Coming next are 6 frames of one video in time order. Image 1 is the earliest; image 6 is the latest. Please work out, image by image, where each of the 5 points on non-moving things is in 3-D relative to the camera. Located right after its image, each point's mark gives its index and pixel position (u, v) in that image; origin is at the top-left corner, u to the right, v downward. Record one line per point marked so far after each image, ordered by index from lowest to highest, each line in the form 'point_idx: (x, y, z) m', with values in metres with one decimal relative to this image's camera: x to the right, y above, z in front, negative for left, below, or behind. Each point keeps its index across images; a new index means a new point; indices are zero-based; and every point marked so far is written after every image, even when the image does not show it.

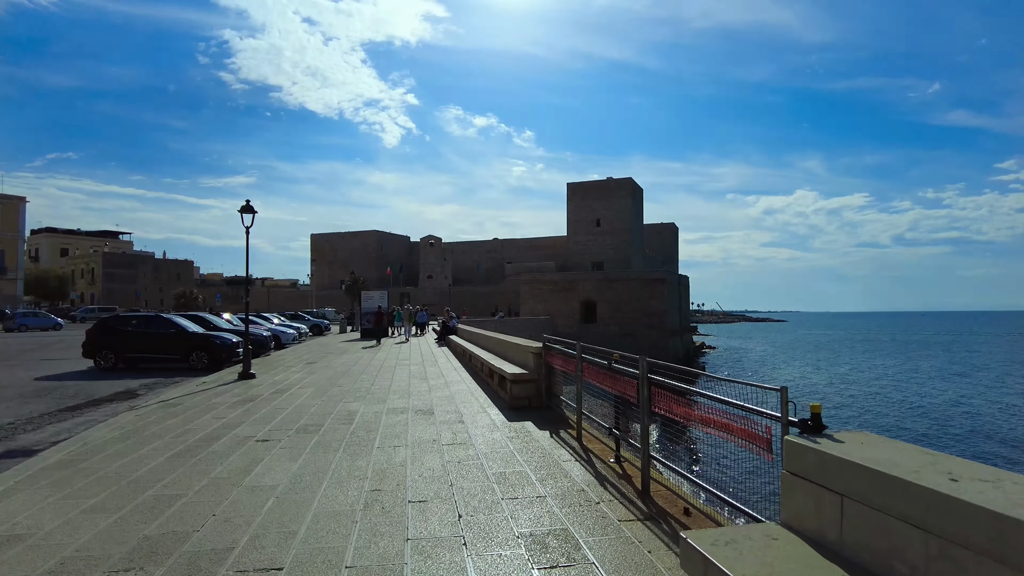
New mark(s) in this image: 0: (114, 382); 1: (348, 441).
0: (-9.2, -2.2, +15.4) m
1: (-1.9, -1.8, +7.7) m
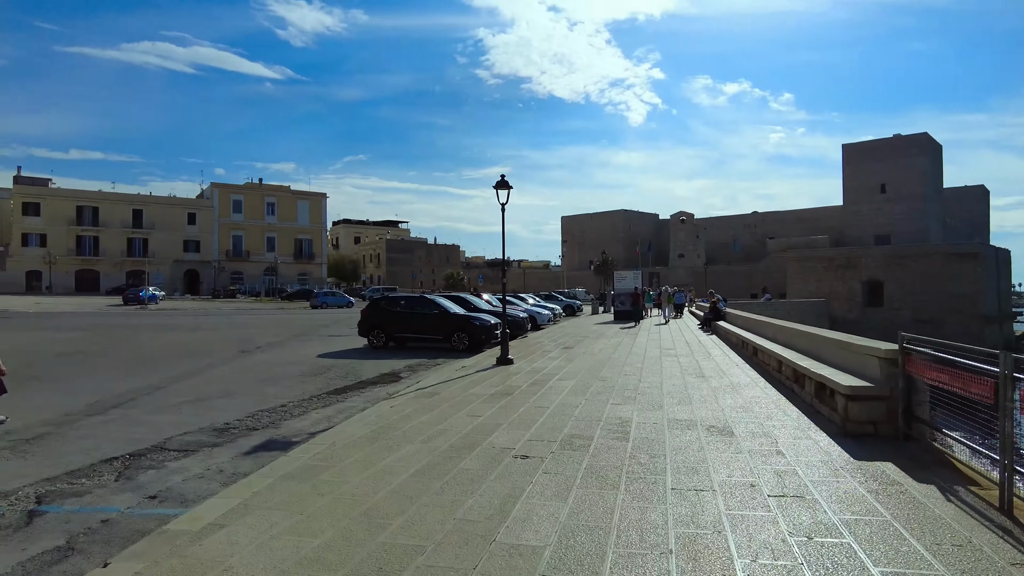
0: (-3.0, -1.7, +15.5) m
1: (+1.0, -1.6, +5.7) m
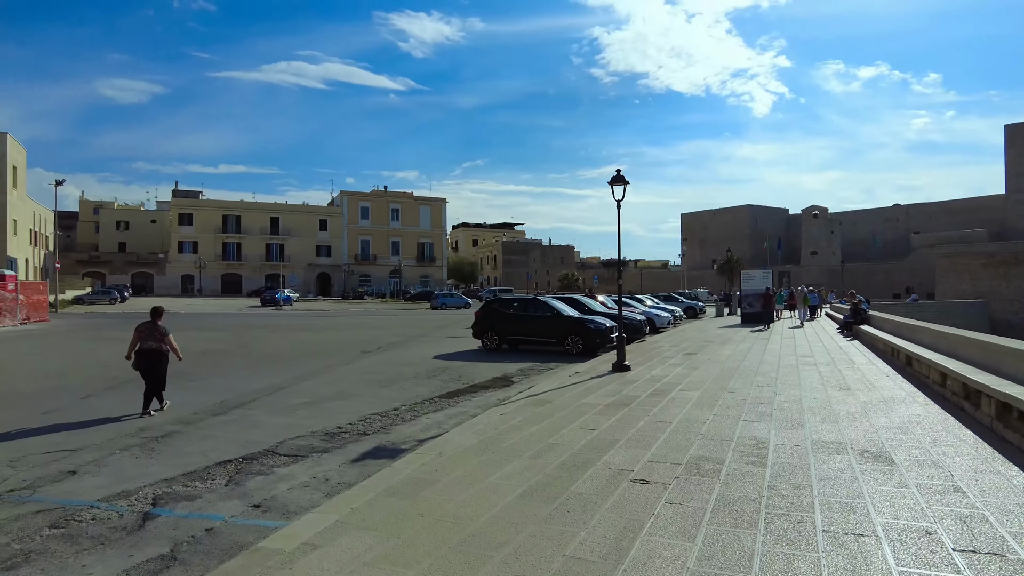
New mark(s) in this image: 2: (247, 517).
0: (-0.4, -1.8, +15.2) m
1: (+1.9, -1.6, +4.9) m
2: (-2.2, -1.9, +5.6) m
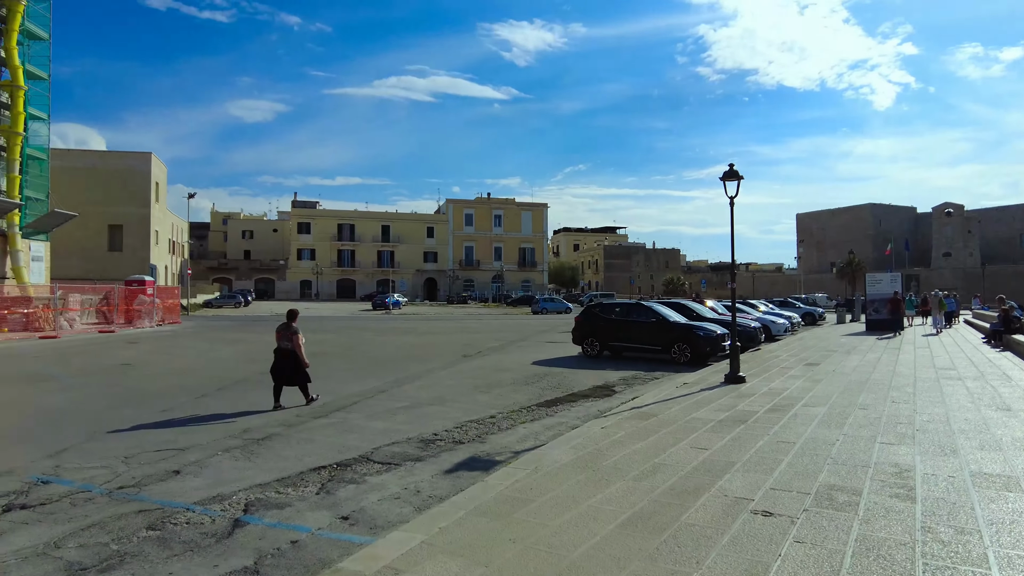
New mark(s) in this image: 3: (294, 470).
0: (+1.9, -1.9, +14.6) m
1: (+2.6, -1.6, +4.1) m
2: (-1.4, -2.0, +5.3) m
3: (-2.4, -2.0, +7.1) m
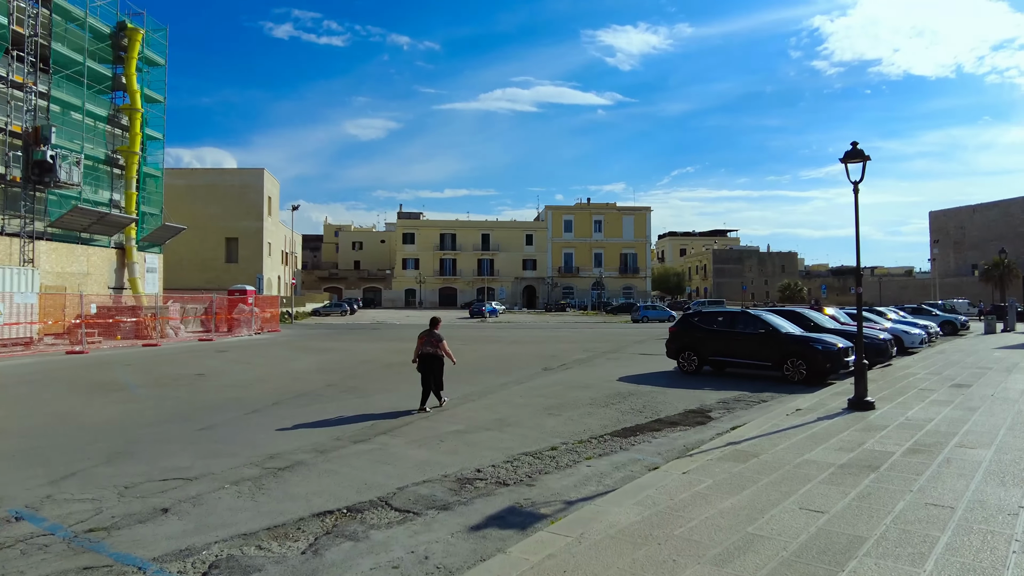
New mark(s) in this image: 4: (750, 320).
0: (+3.4, -2.0, +12.6) m
1: (+2.4, -1.6, +2.1) m
2: (-1.3, -2.0, +4.0) m
3: (-1.9, -2.0, +5.9) m
4: (+5.4, -0.7, +15.0) m
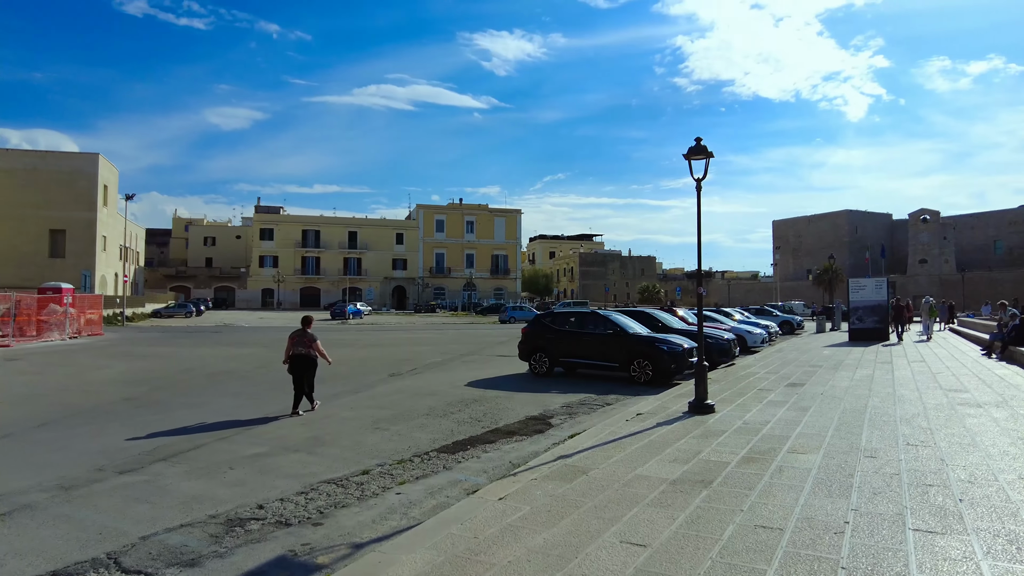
0: (+0.5, -2.0, +11.9) m
1: (+1.4, -1.6, +1.4) m
2: (-2.6, -1.9, +2.6) m
3: (-3.6, -2.0, +4.3) m
4: (+1.9, -0.7, +14.7) m
